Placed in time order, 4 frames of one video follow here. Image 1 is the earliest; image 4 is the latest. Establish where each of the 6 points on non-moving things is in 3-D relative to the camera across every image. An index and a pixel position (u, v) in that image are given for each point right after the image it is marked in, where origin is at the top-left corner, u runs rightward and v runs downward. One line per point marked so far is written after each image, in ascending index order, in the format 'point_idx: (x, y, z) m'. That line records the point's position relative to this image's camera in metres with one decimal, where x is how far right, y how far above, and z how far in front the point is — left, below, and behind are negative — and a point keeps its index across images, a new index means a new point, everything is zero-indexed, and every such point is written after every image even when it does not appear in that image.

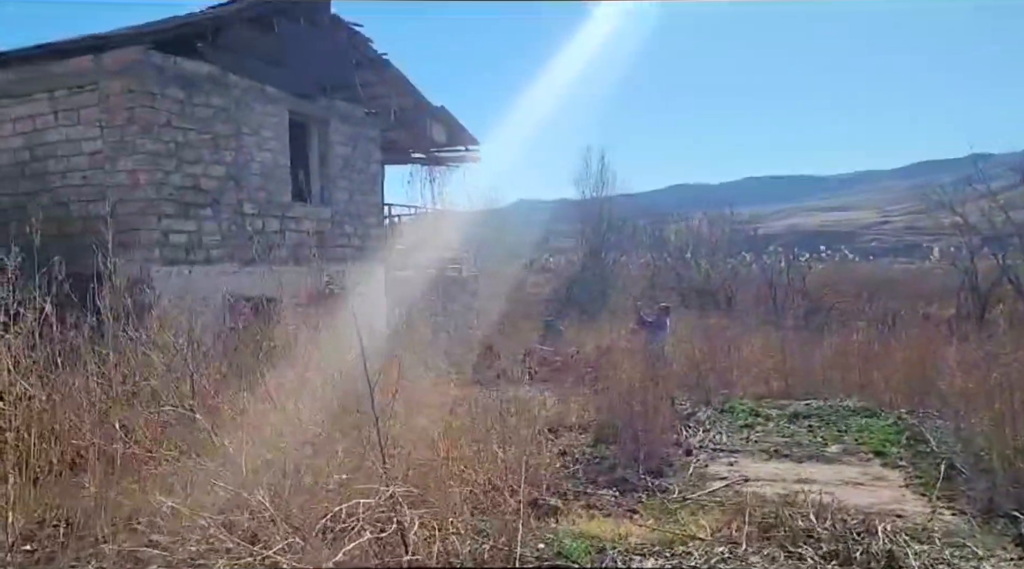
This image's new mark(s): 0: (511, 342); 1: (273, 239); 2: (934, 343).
0: (0.0, -0.8, +10.7) m
1: (-2.5, +0.5, +8.5) m
2: (+5.0, -0.7, +9.9) m
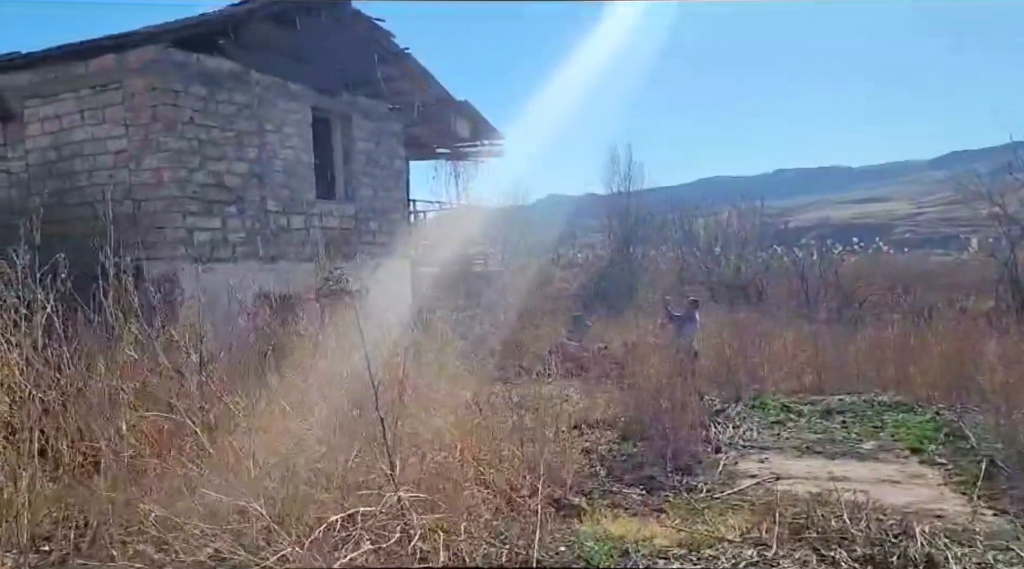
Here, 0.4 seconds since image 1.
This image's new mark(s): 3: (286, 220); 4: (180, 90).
0: (+0.3, -0.7, +10.6) m
1: (-2.2, +0.5, +8.5) m
2: (+5.3, -0.6, +9.6) m
3: (-2.3, +0.7, +8.3) m
4: (-3.0, +1.7, +7.3) m
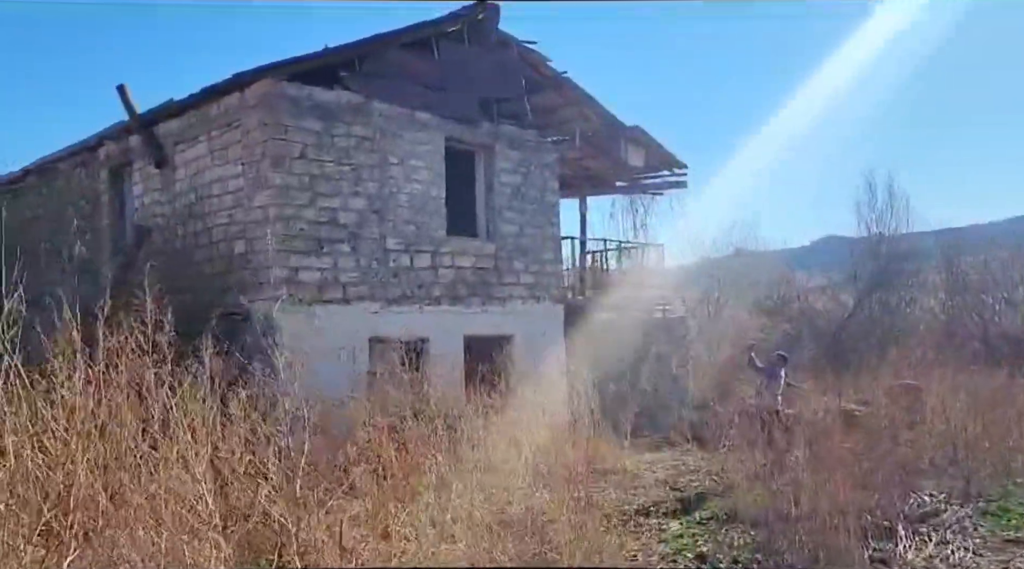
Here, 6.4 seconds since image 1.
0: (+2.2, -1.3, +8.9) m
1: (-0.8, +0.1, +7.8) m
2: (+6.7, -1.1, +6.3) m
3: (-1.0, +0.2, +7.7) m
4: (-1.9, +1.4, +7.0) m
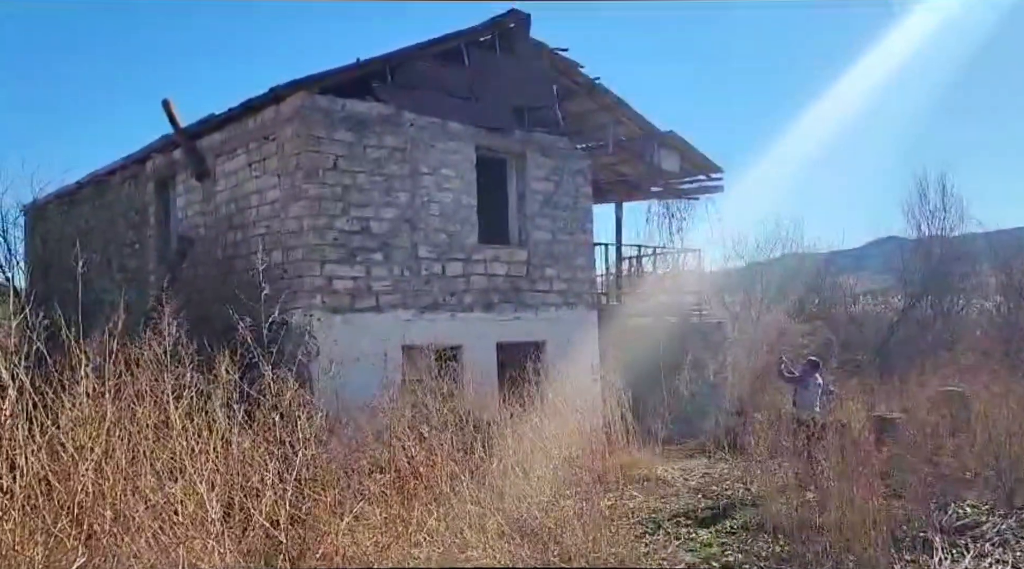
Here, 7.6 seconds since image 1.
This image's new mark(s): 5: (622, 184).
0: (+2.6, -1.3, +8.8) m
1: (-0.5, 0.0, +7.8) m
2: (+6.9, -1.1, +5.9) m
3: (-0.7, +0.2, +7.7) m
4: (-1.6, +1.3, +7.1) m
5: (+1.4, +1.3, +10.5) m
